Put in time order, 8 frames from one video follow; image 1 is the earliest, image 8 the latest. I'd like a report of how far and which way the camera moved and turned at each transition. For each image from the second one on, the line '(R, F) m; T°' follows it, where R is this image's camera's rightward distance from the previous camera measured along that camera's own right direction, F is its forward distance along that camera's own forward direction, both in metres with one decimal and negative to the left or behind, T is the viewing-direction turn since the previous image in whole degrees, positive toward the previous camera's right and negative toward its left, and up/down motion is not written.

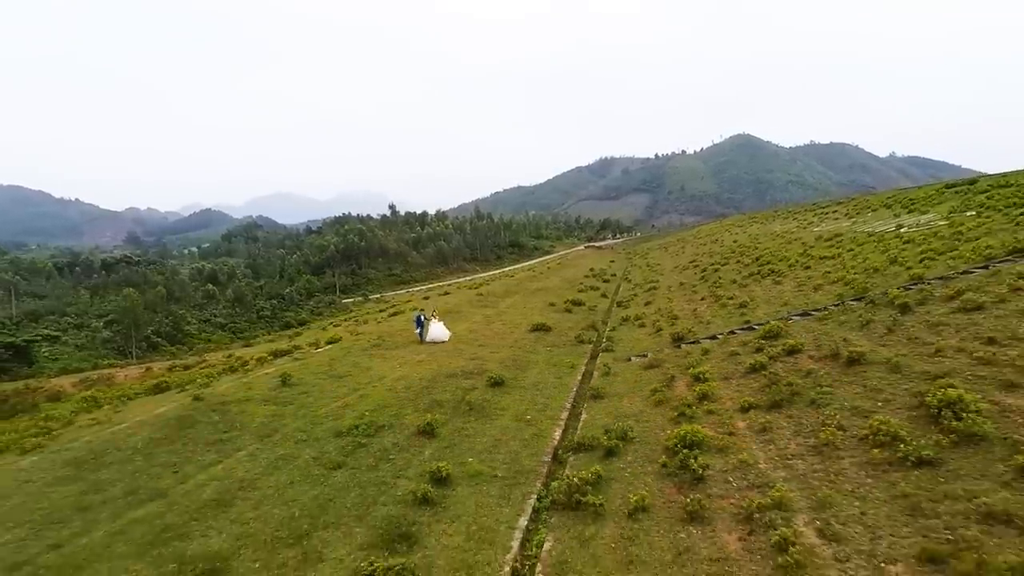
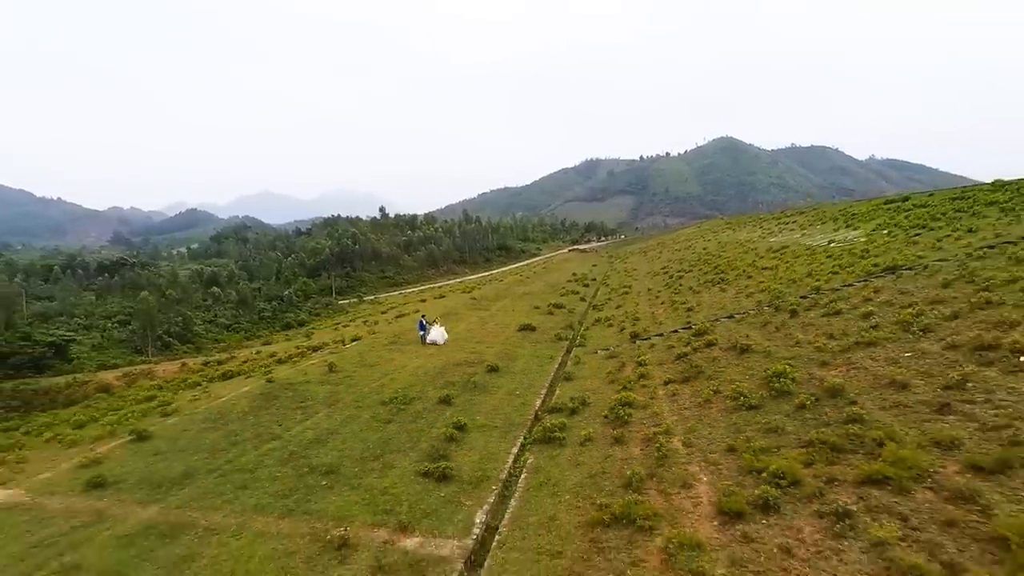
(-0.2, -6.3) m; +1°
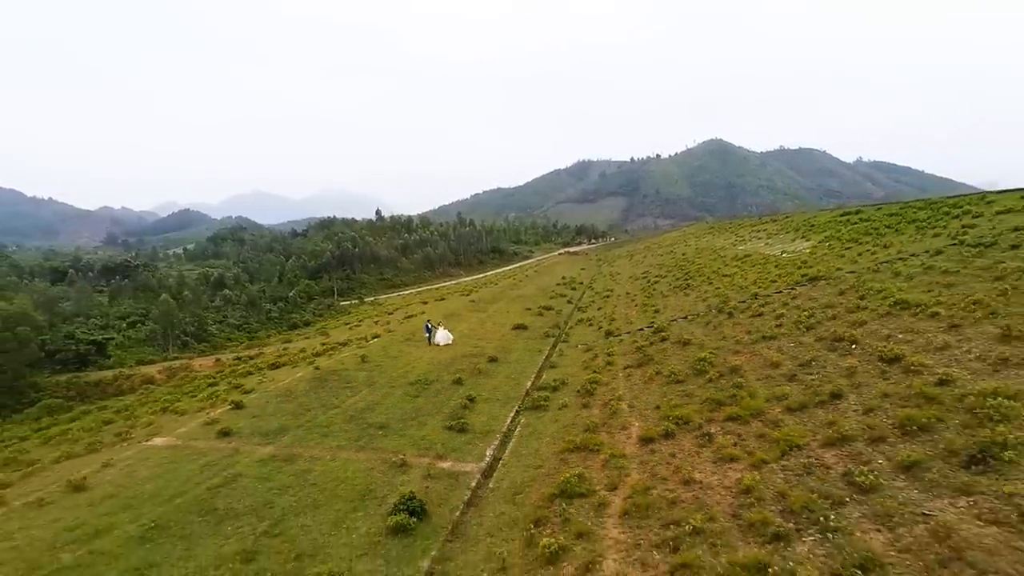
(-0.2, -6.5) m; +1°
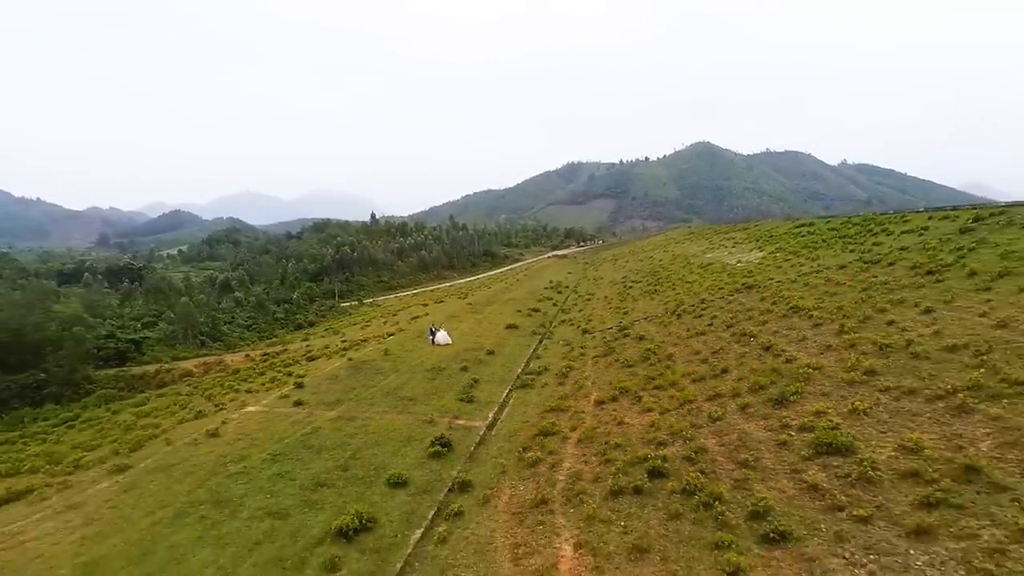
(-0.2, -7.9) m; +1°
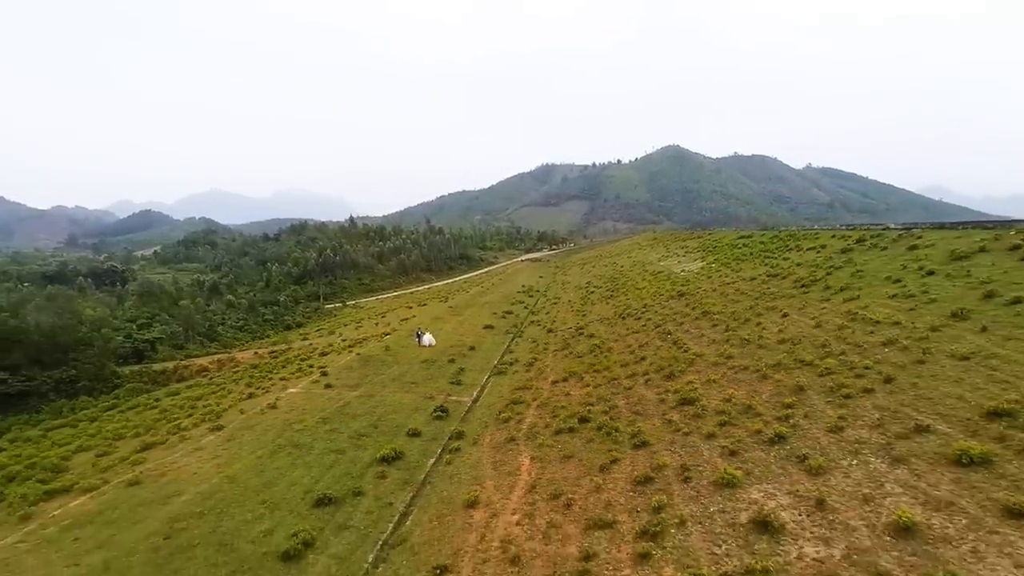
(-0.2, -9.3) m; +2°
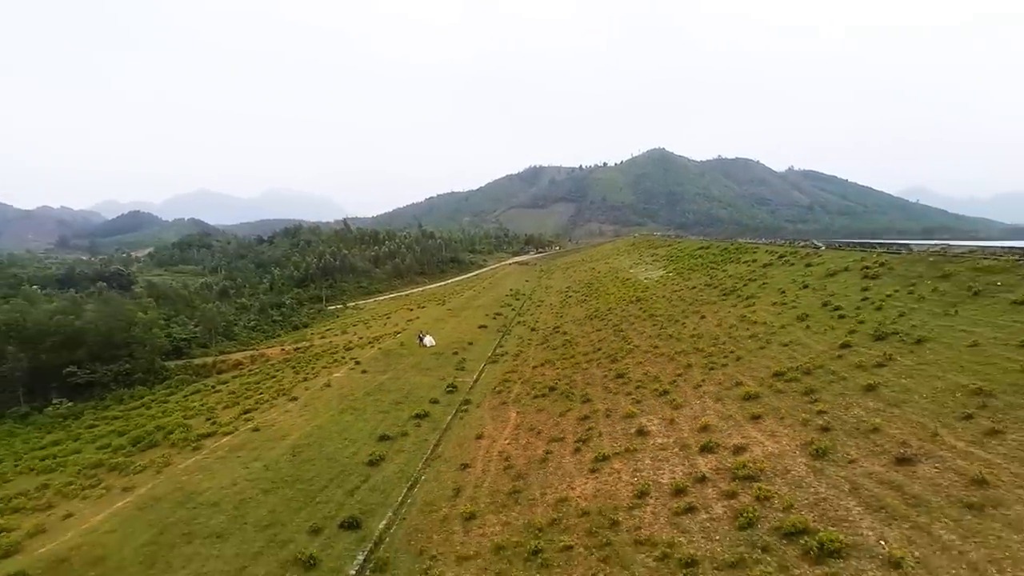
(-0.2, -12.1) m; +1°
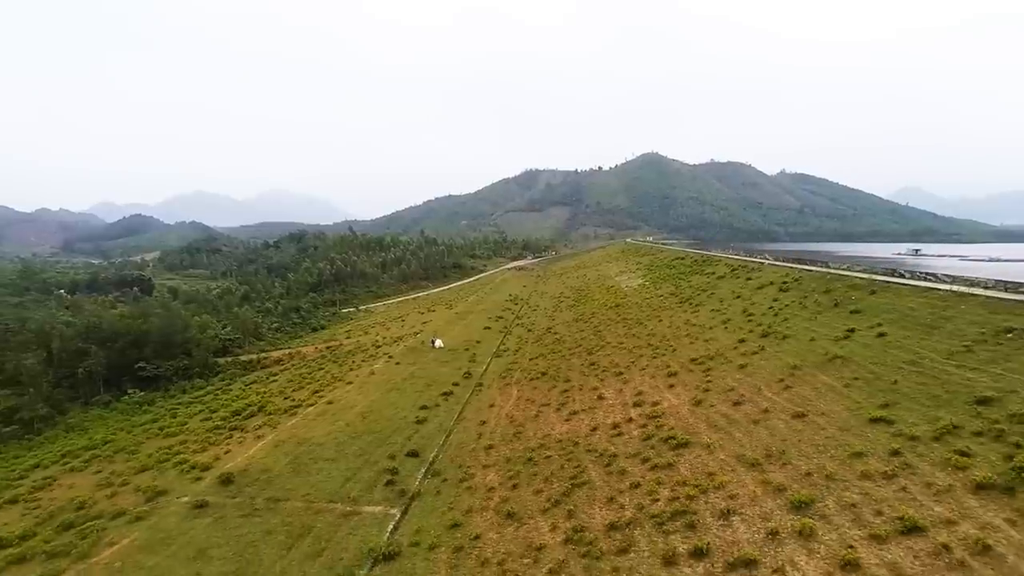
(-0.3, -13.6) m; 0°
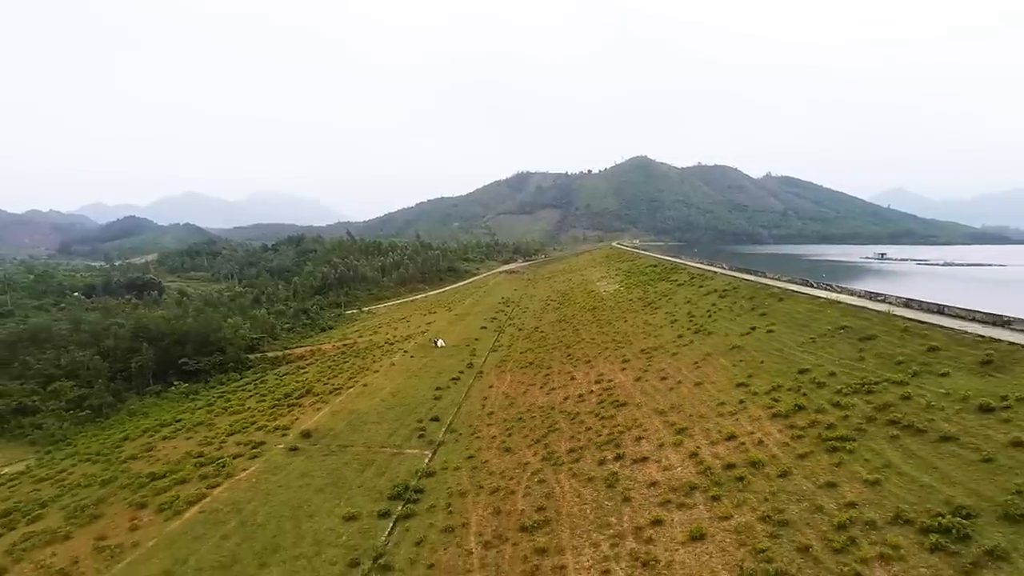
(-0.3, -13.7) m; +1°
